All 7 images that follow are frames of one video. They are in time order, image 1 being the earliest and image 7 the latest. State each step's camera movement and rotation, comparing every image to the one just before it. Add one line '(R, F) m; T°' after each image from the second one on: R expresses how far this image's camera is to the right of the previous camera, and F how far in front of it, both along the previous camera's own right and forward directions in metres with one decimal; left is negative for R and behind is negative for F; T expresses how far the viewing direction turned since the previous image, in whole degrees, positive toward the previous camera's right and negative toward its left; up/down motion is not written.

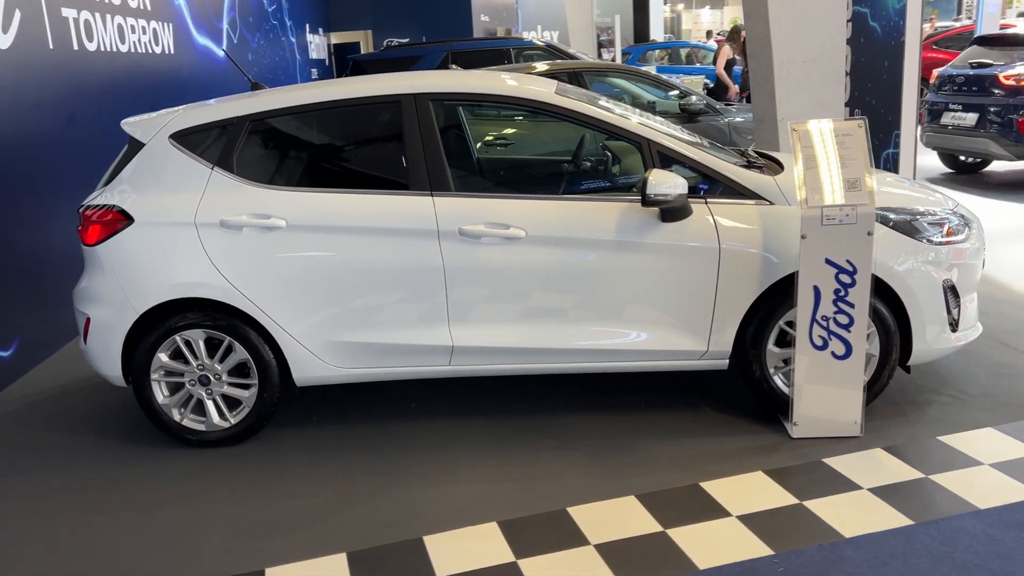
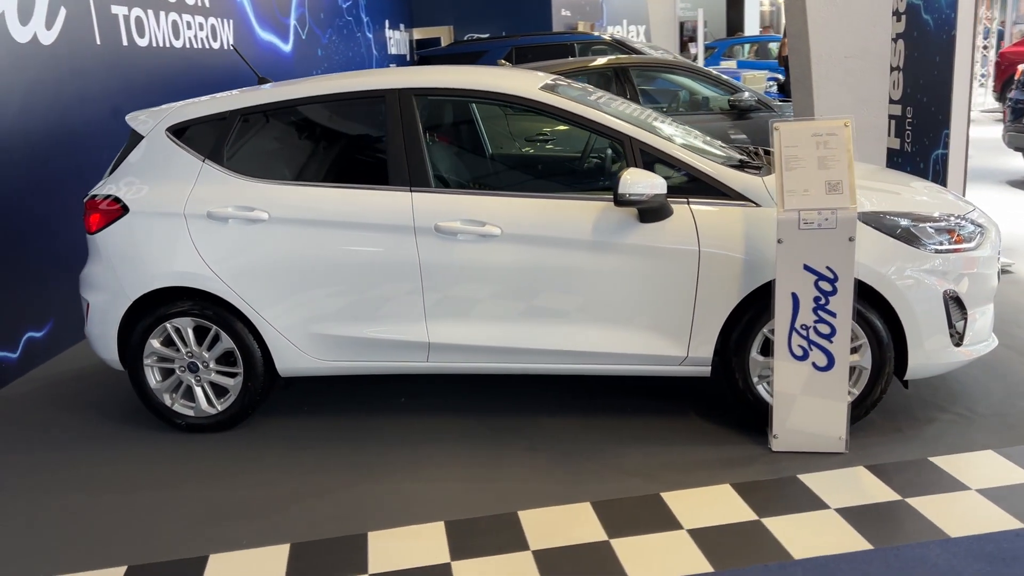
(+0.4, +0.1) m; -6°
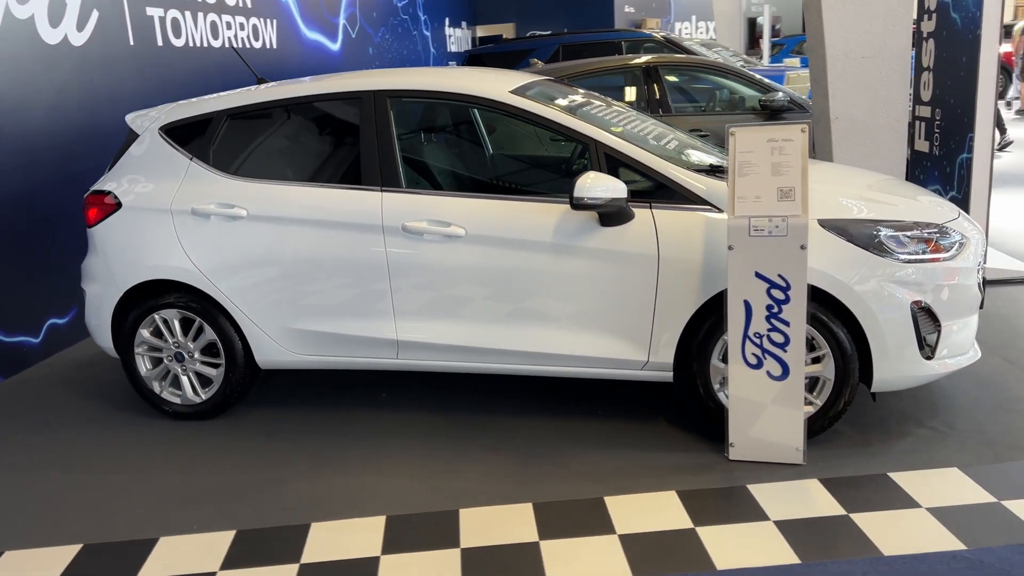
(+0.4, 0.0) m; -5°
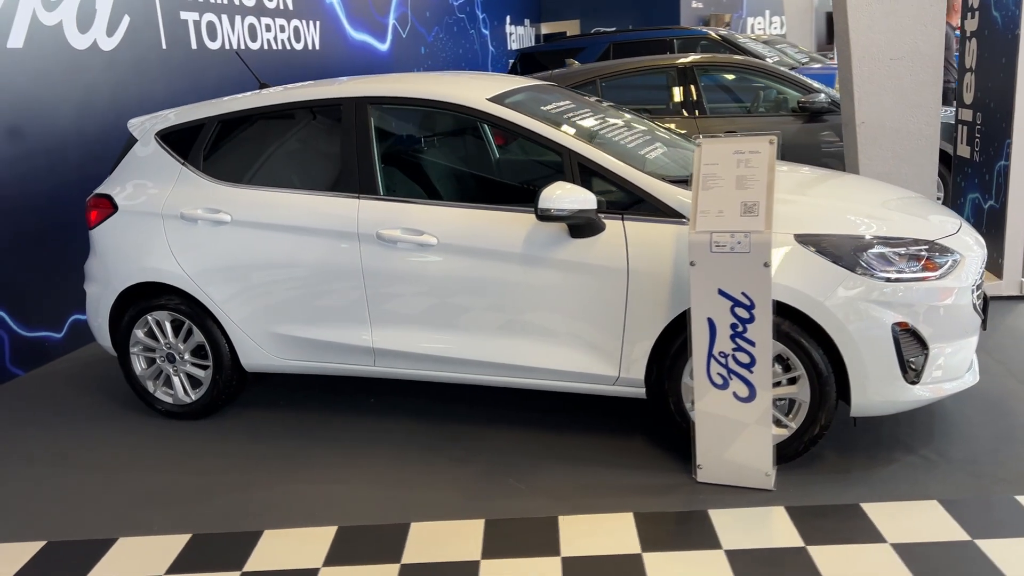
(+0.4, +0.1) m; -5°
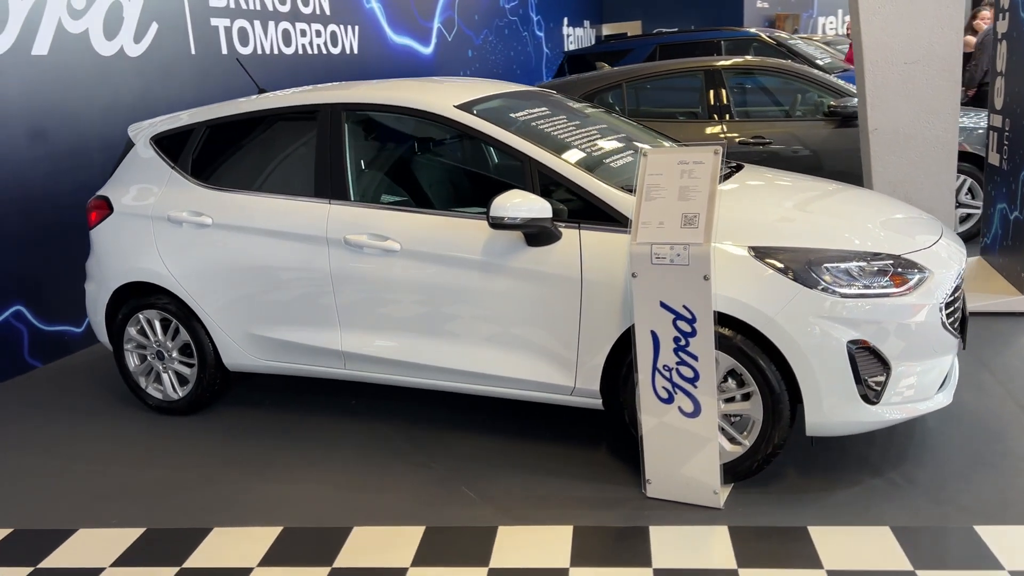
(+0.4, 0.0) m; -5°
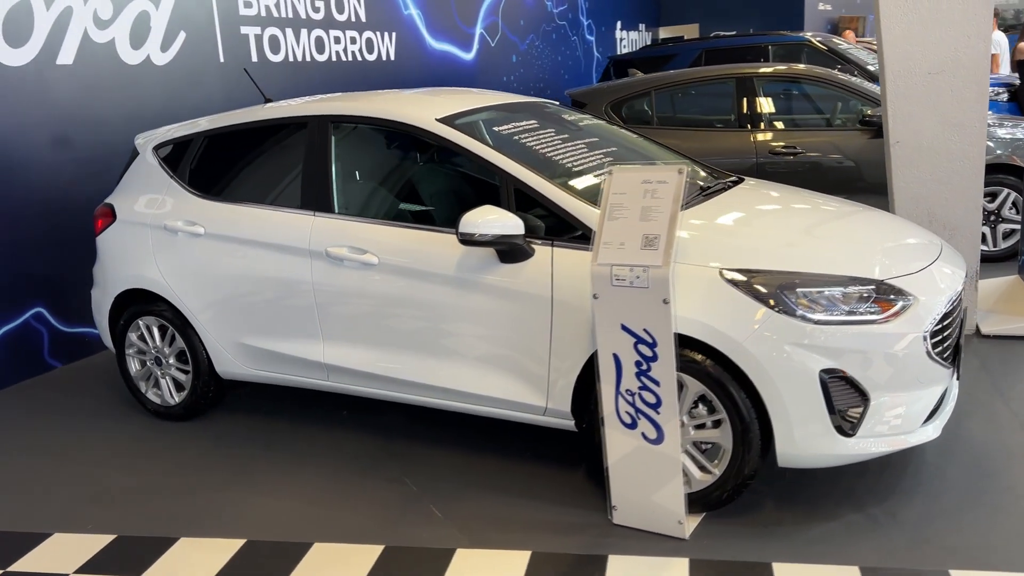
(+0.3, +0.1) m; -4°
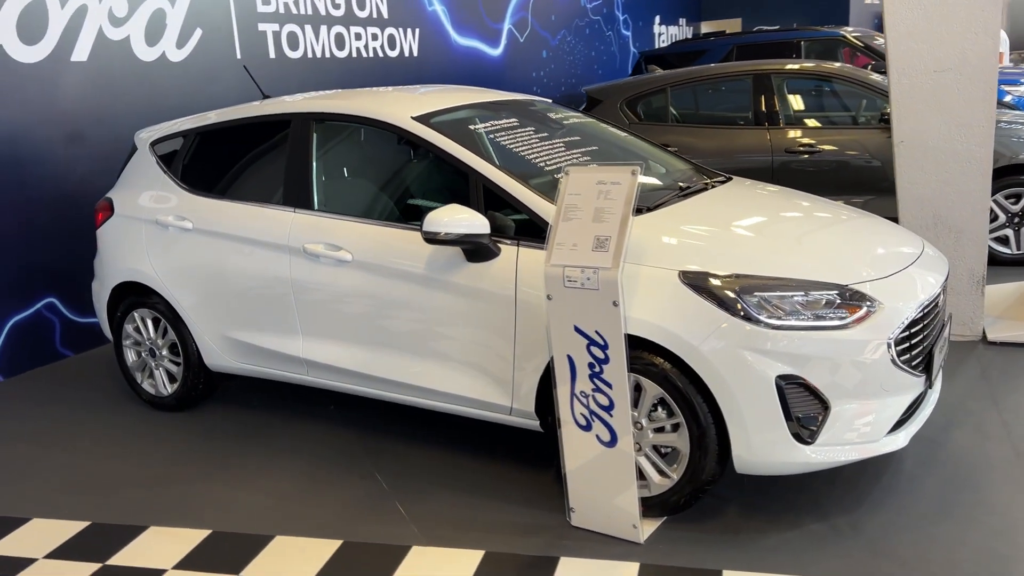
(+0.3, 0.0) m; -3°
